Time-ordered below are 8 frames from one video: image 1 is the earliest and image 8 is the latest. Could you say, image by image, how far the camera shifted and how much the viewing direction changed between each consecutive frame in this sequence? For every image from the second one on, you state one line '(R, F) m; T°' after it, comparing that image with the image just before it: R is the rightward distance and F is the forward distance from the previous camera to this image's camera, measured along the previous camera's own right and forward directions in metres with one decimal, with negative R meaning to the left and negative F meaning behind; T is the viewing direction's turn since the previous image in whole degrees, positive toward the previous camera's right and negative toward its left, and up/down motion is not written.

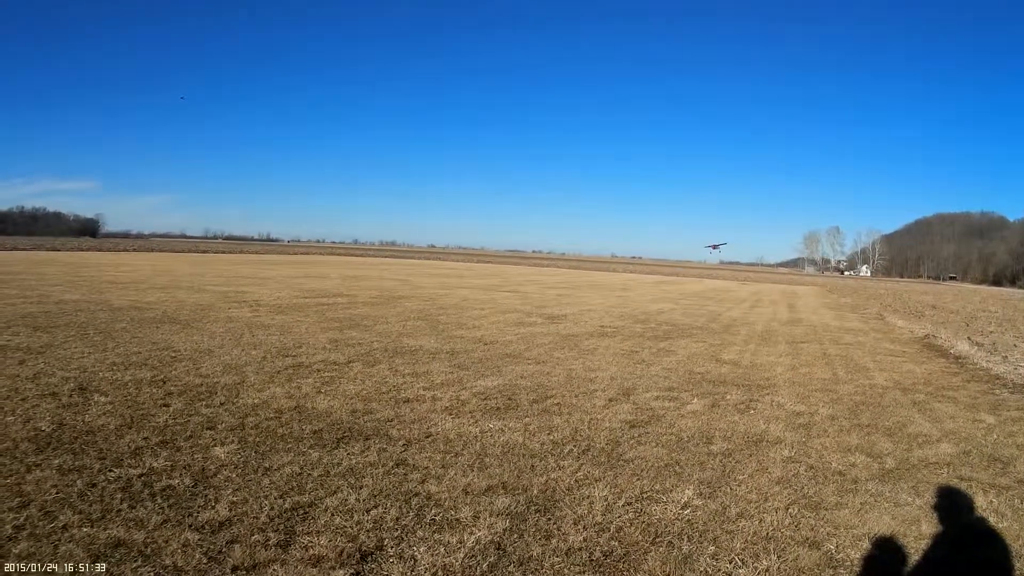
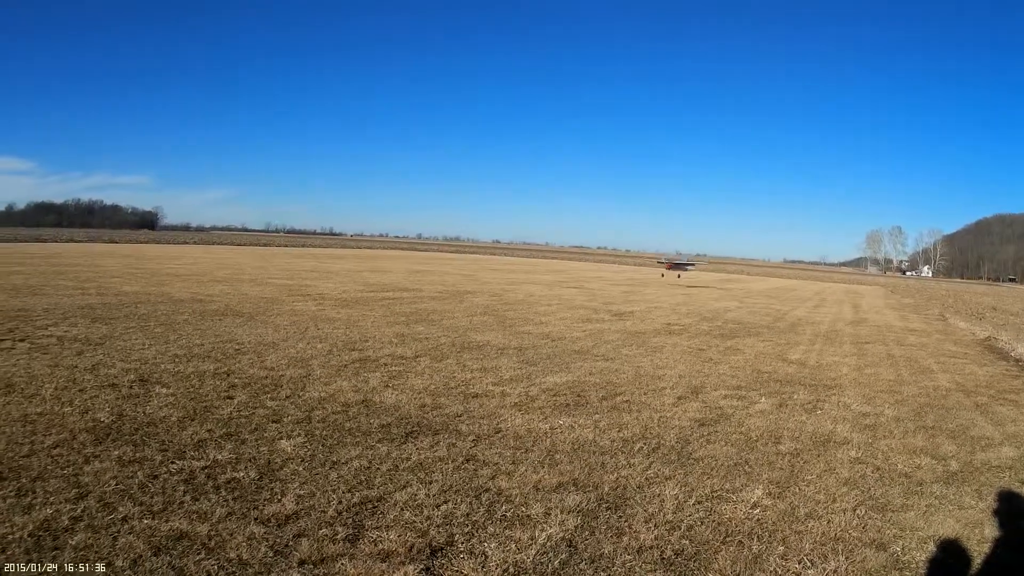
(-0.8, +0.1) m; 0°
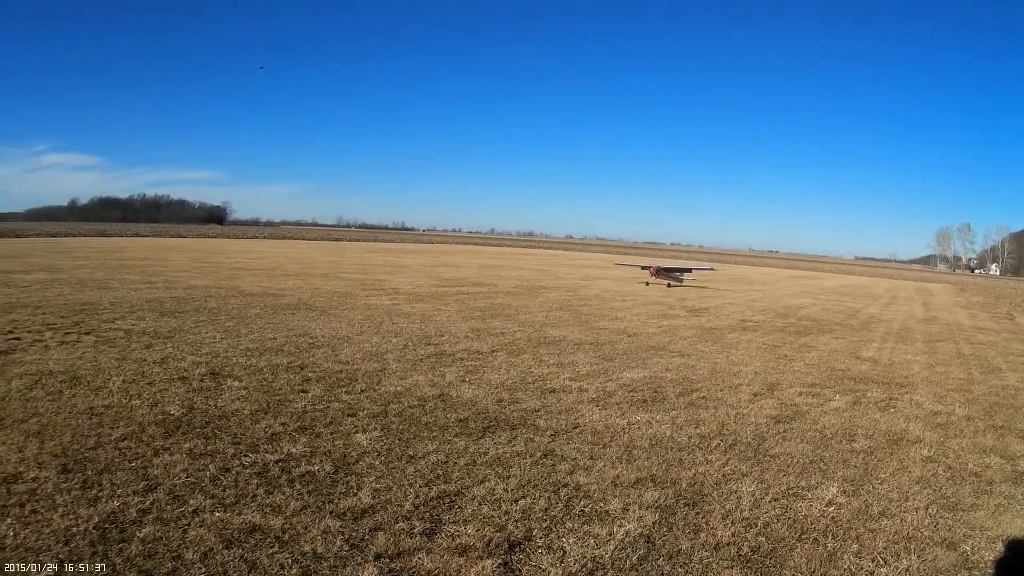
(-0.8, 0.0) m; 0°
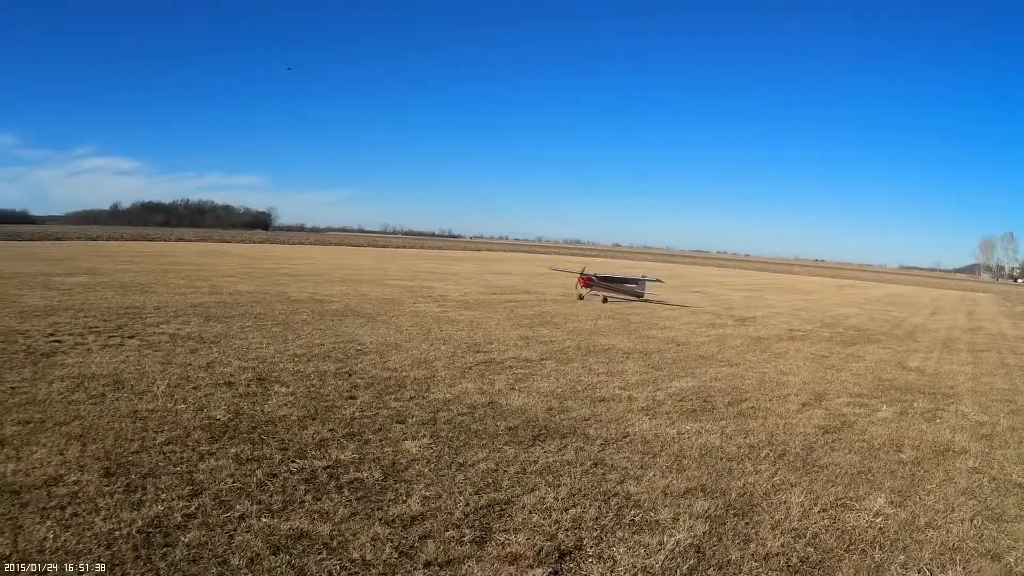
(-0.5, 0.0) m; 0°
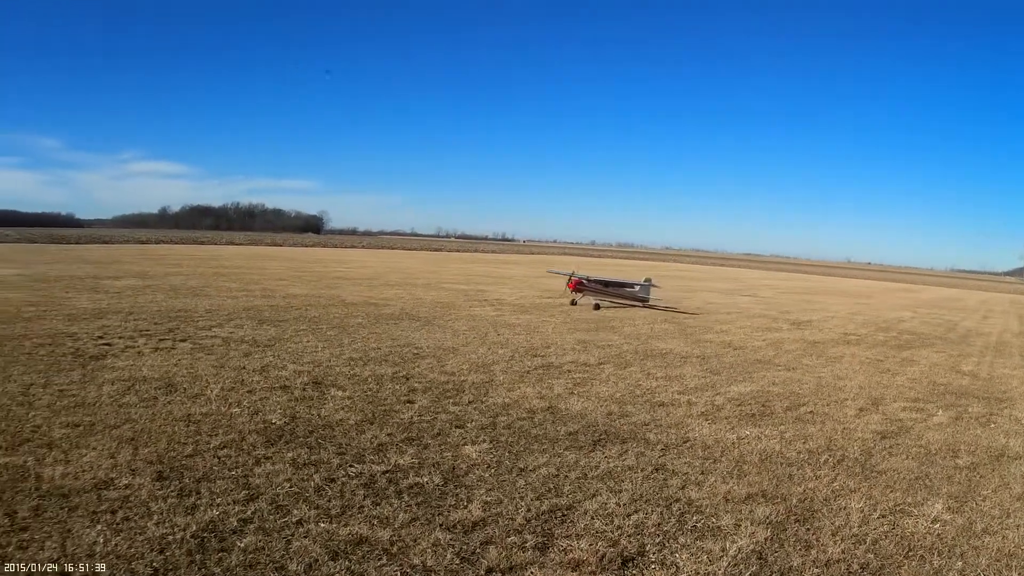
(-0.6, 0.0) m; 0°
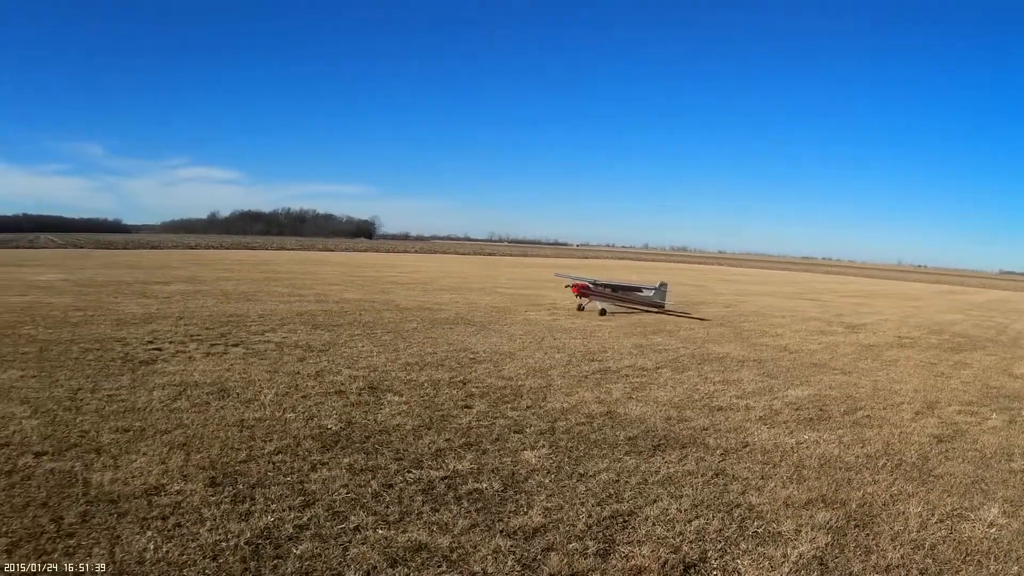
(-0.6, 0.0) m; 0°
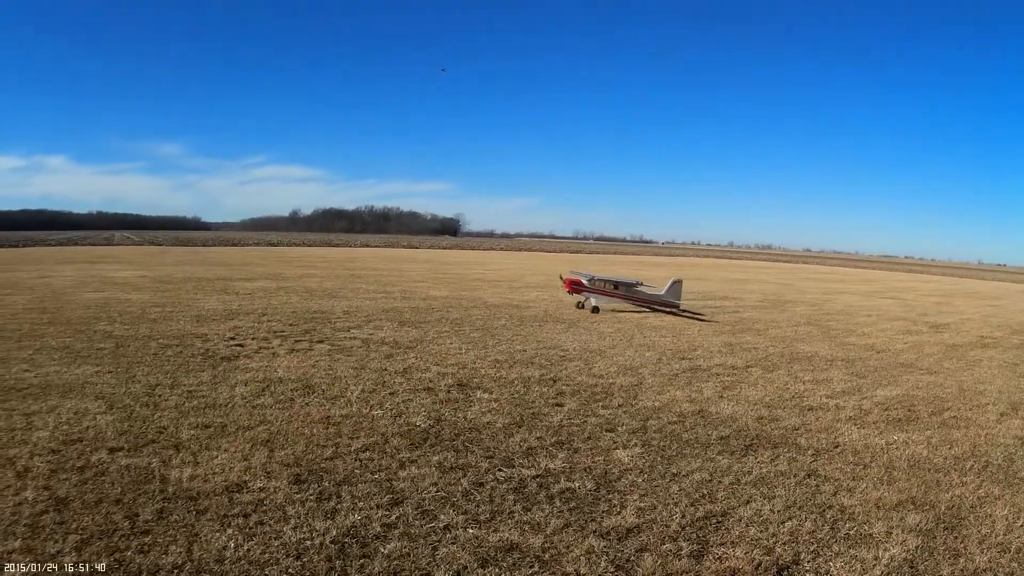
(-1.0, 0.0) m; +1°
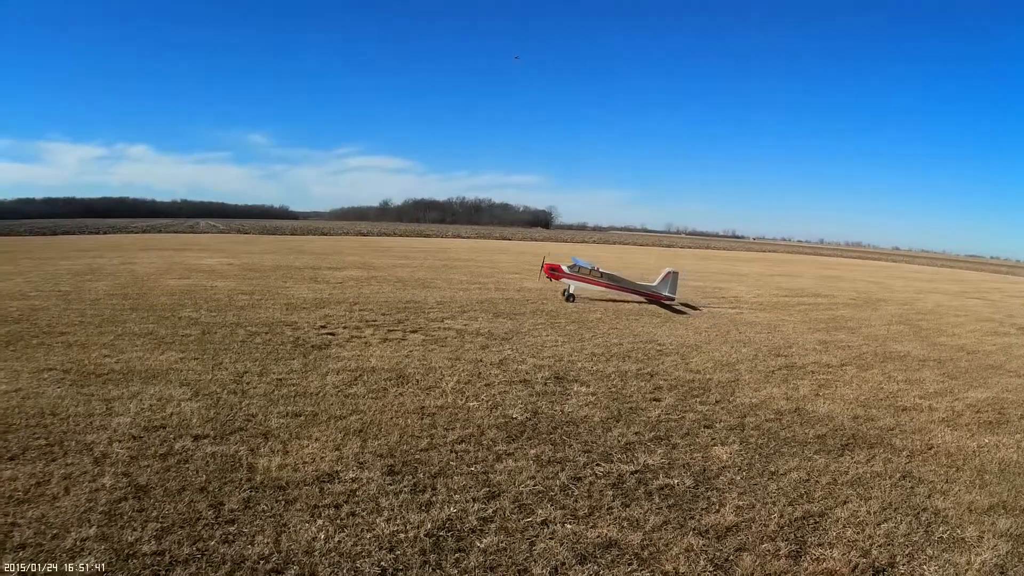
(-1.1, 0.0) m; 0°
